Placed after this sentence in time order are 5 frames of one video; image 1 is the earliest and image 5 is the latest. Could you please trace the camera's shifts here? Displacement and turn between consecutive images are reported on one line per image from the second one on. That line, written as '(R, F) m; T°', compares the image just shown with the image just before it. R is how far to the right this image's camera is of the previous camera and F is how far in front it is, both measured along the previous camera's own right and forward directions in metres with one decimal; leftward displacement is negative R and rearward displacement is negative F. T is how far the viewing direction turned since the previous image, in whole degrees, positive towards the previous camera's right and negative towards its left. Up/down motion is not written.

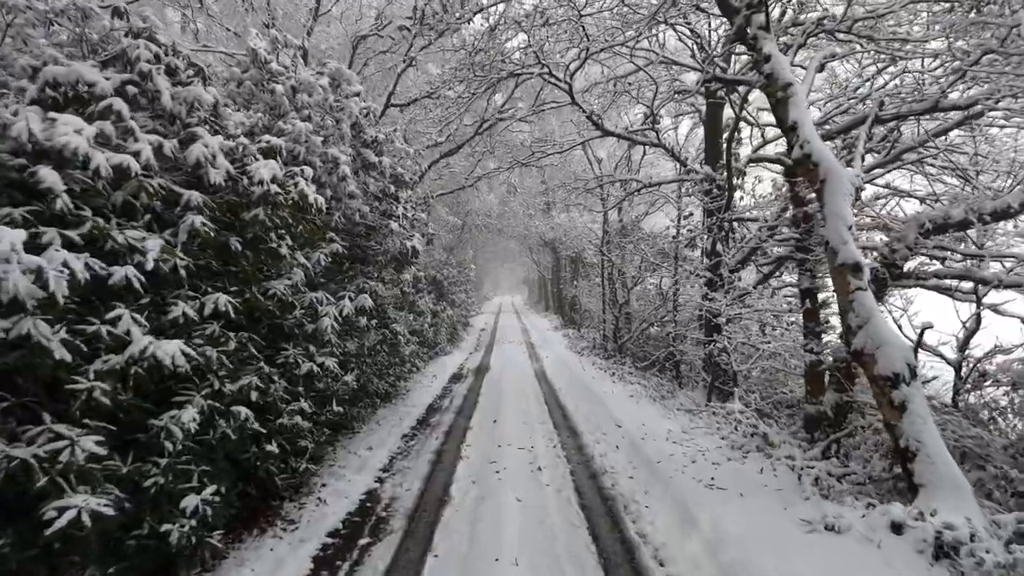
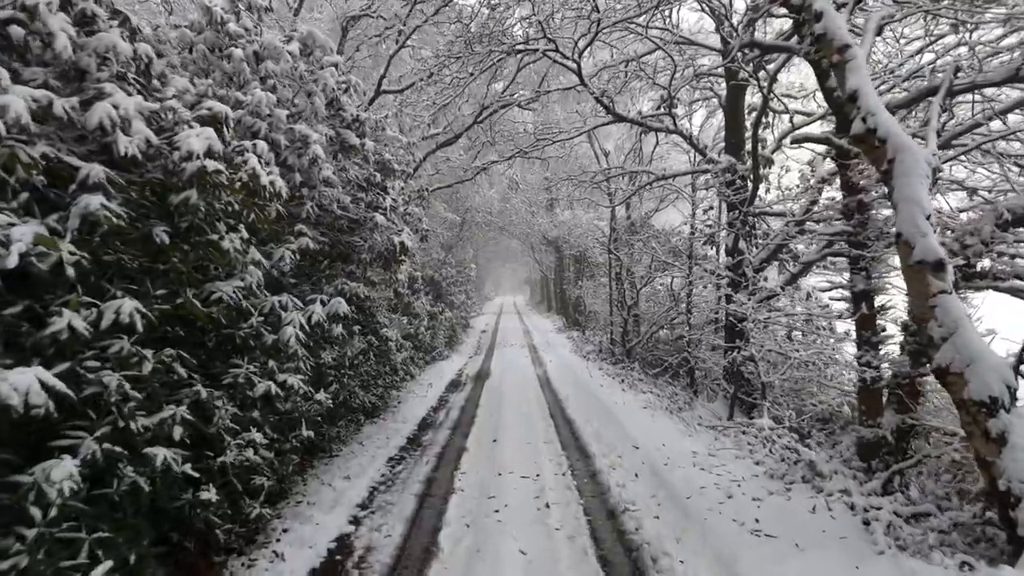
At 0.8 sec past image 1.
(0.0, +0.9) m; 0°
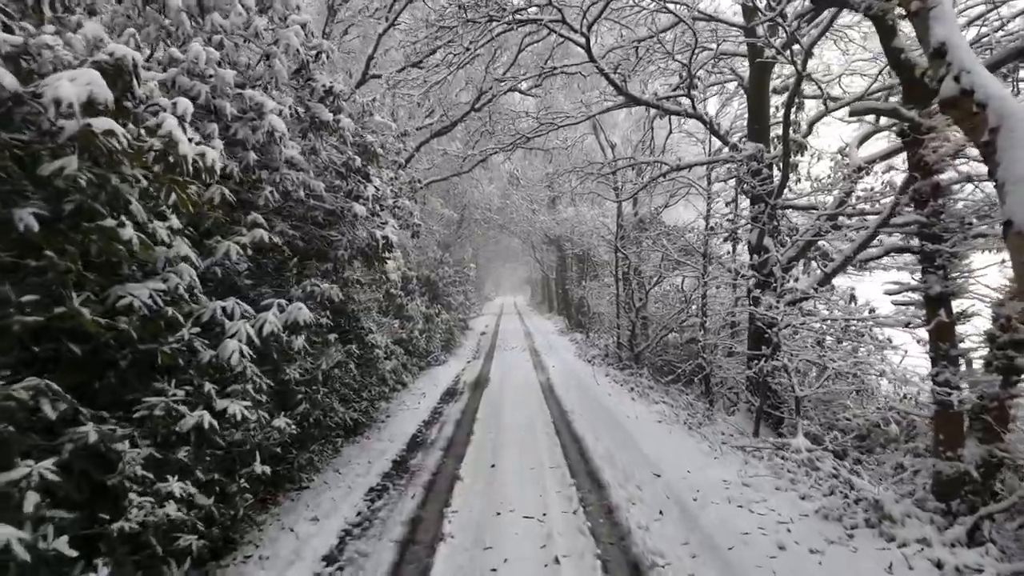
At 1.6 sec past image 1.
(0.0, +0.9) m; 0°
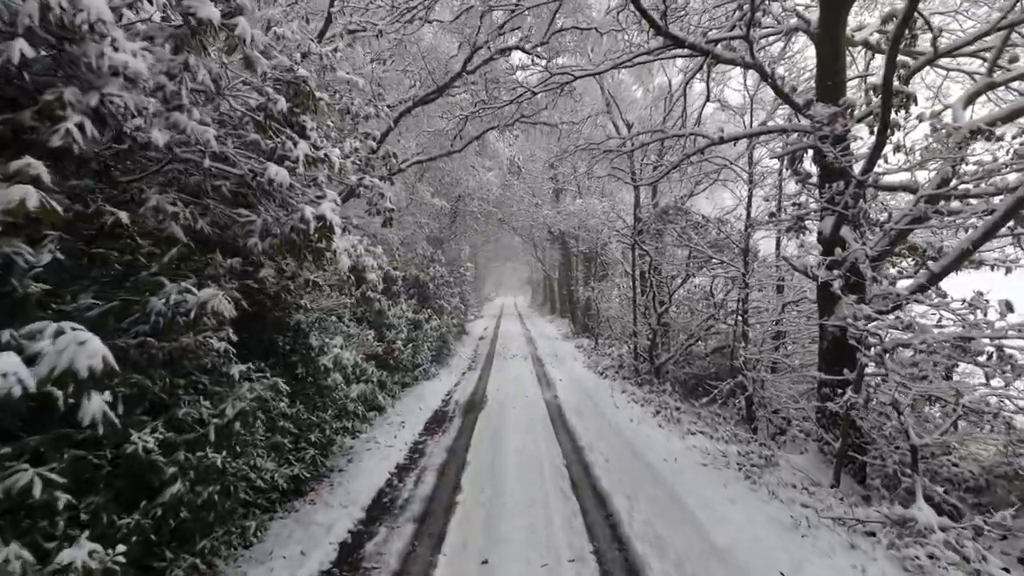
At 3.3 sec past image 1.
(0.0, +2.0) m; 0°
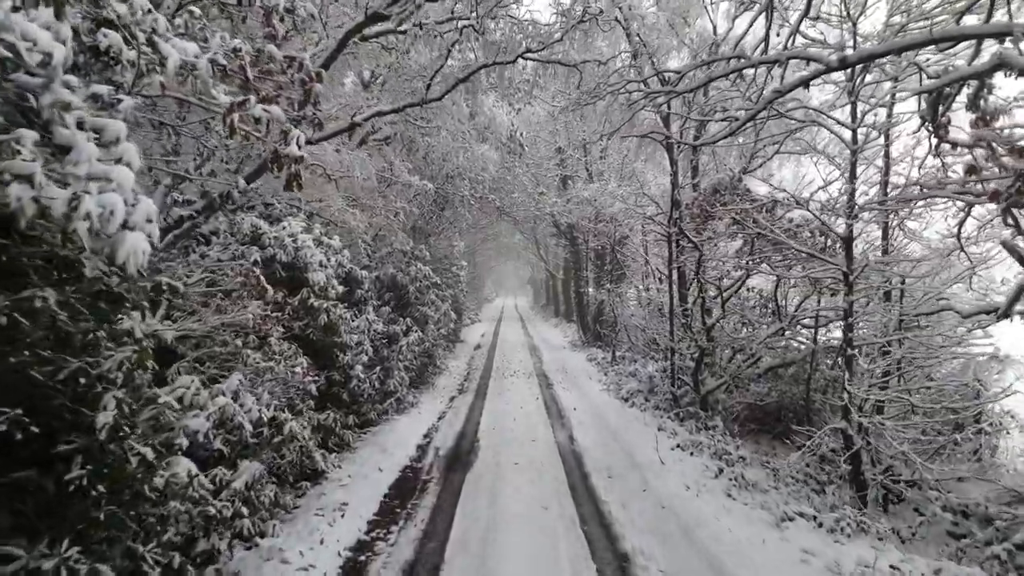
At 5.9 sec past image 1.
(0.0, +2.9) m; 0°
